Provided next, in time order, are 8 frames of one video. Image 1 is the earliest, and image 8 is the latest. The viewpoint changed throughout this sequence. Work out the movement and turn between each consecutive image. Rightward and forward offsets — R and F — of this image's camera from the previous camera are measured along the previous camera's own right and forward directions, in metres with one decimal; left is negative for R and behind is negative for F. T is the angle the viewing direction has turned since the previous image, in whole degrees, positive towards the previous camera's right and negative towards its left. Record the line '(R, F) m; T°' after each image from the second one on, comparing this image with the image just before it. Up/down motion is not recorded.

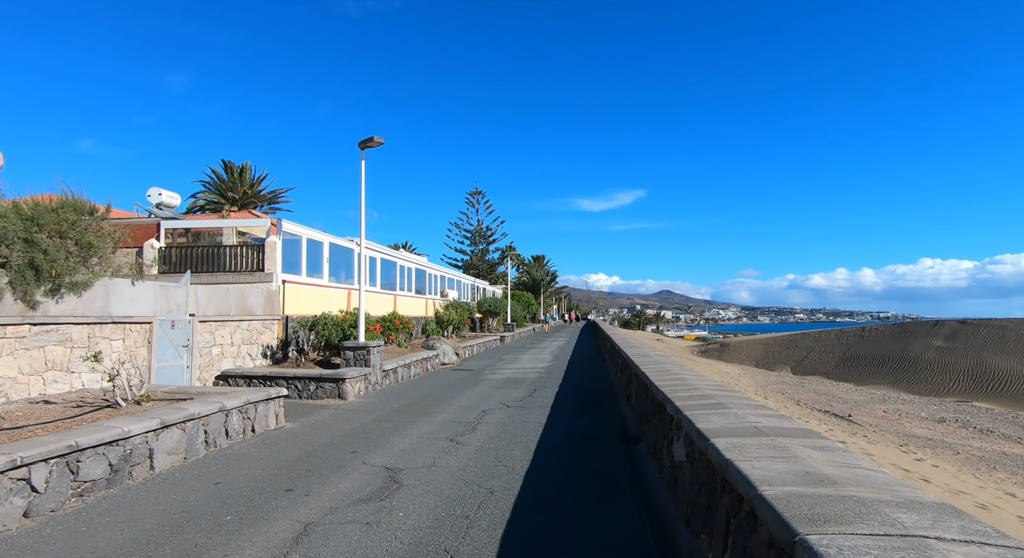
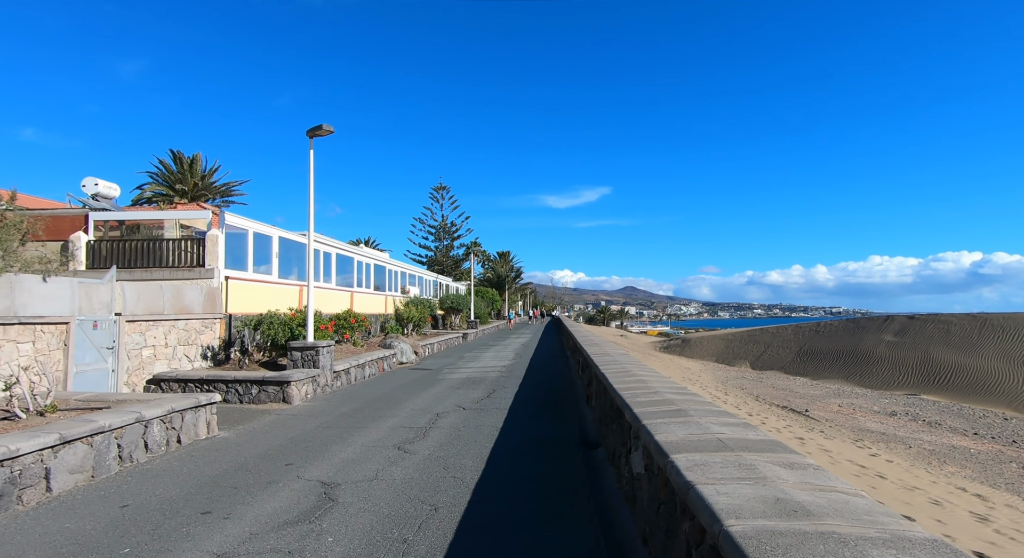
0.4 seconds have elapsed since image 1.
(+0.2, +0.4) m; +4°
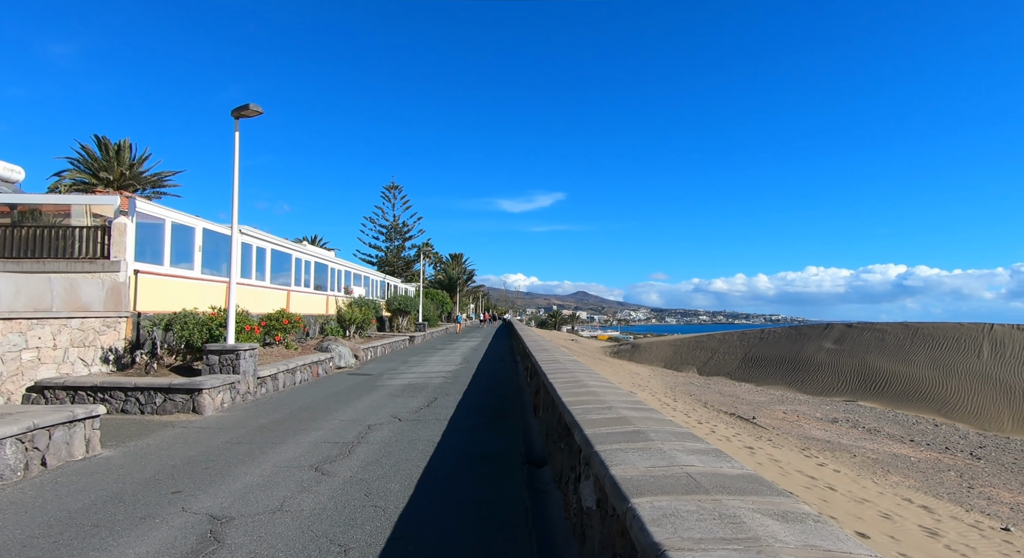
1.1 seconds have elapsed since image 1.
(+0.1, +0.6) m; +5°
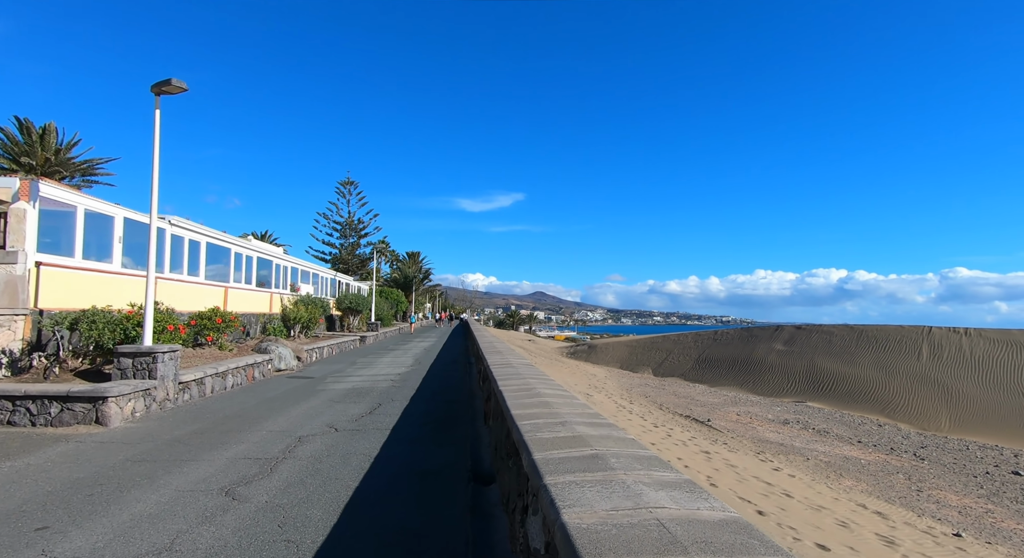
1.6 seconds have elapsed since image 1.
(+0.1, +0.5) m; +5°
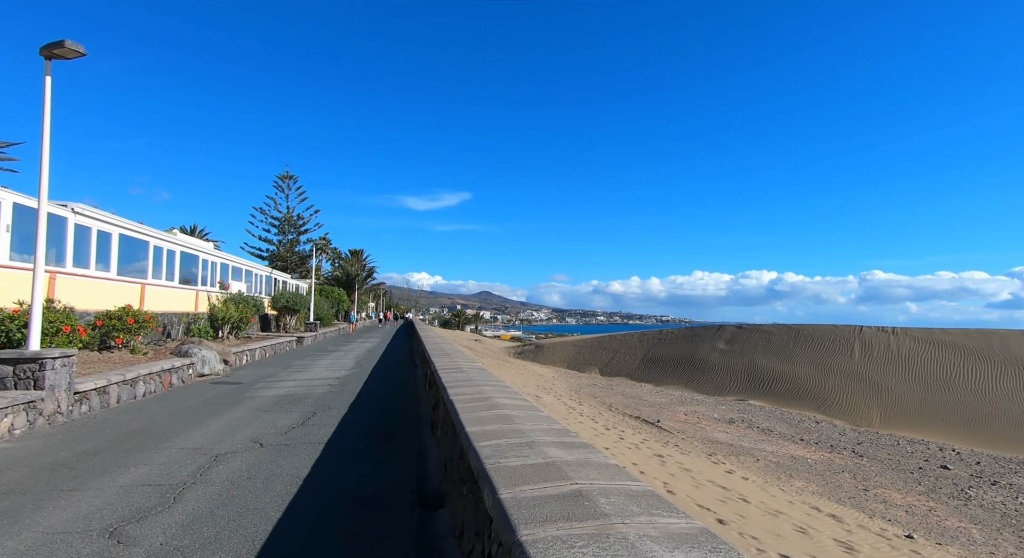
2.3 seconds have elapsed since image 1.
(-0.1, +0.6) m; +6°
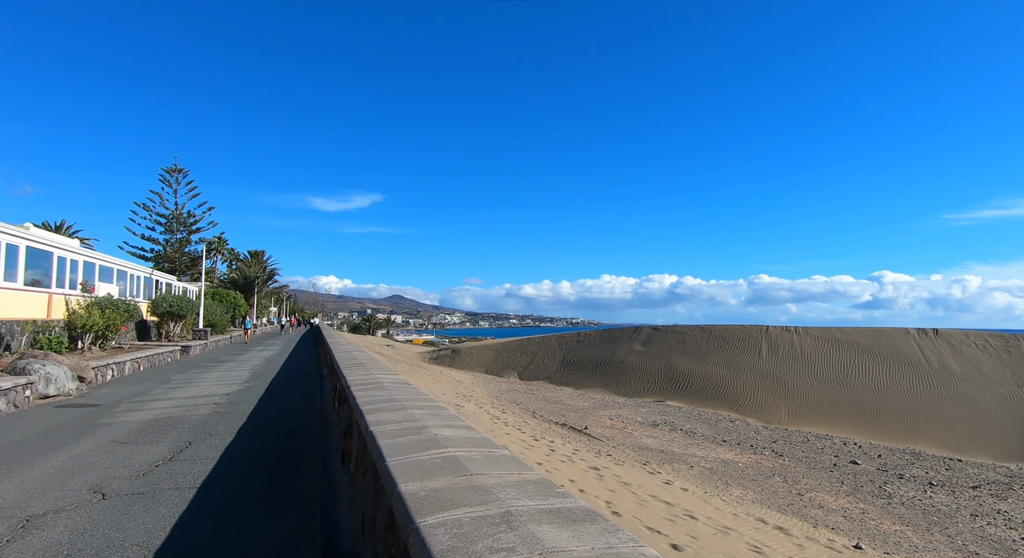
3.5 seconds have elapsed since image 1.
(-0.2, +1.0) m; +9°
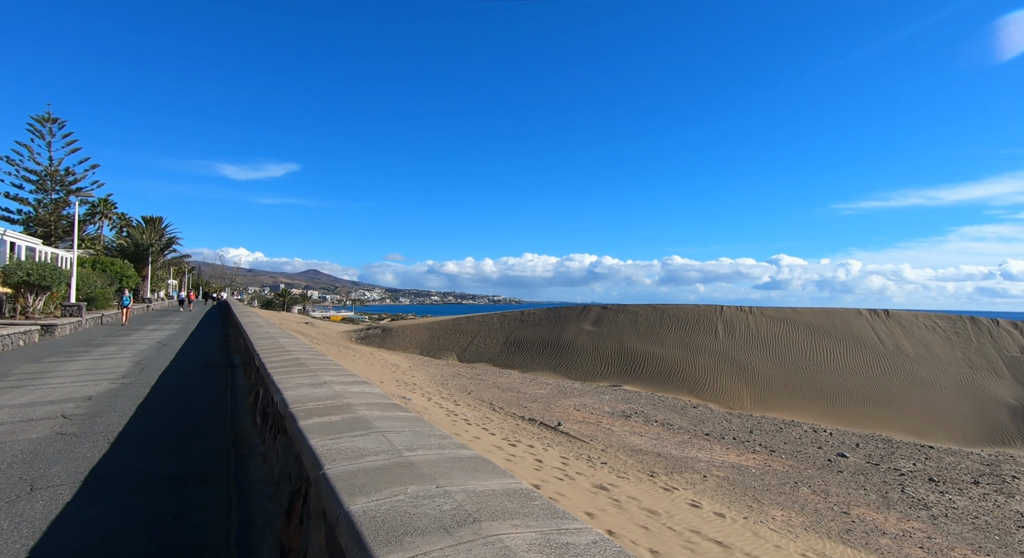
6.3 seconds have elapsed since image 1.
(-0.8, +2.2) m; +8°
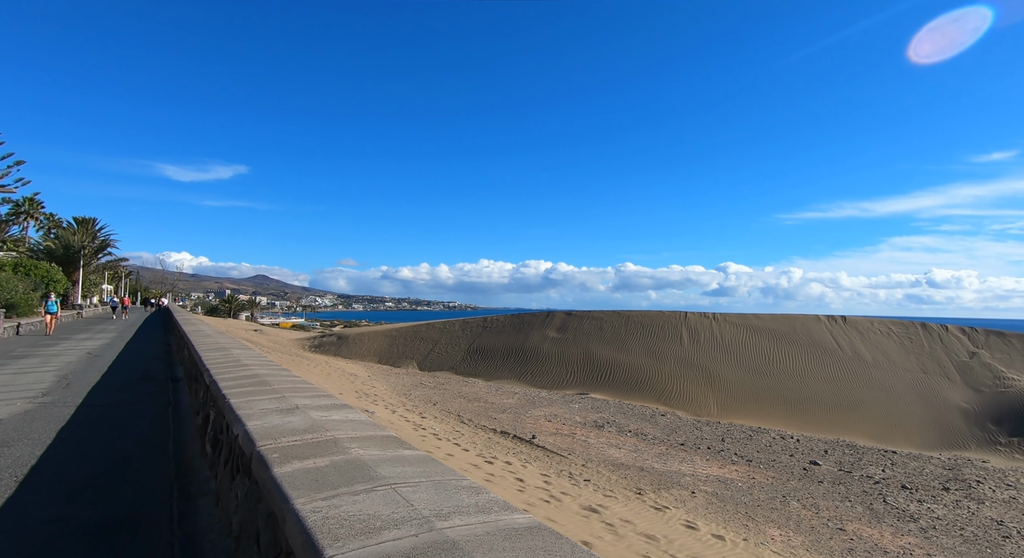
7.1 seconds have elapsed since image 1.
(-0.3, +0.6) m; +5°
